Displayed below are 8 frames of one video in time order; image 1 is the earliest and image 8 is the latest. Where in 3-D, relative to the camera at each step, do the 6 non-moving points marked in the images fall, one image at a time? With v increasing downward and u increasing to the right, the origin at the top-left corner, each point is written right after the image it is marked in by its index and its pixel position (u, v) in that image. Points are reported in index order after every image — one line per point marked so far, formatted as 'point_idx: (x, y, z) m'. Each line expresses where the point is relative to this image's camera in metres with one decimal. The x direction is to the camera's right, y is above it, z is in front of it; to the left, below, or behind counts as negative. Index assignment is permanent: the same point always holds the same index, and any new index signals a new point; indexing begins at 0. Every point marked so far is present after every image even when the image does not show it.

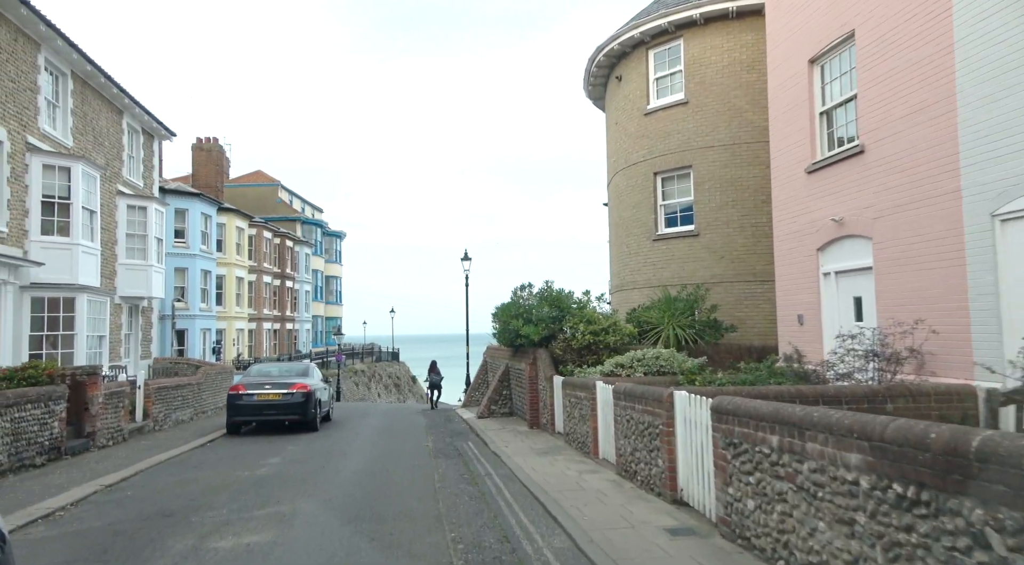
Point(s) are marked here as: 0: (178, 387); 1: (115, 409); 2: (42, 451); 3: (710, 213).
0: (-8.9, -2.8, +18.5) m
1: (-8.1, -2.6, +14.1) m
2: (-7.5, -2.7, +11.1) m
3: (+4.4, +1.6, +15.4) m
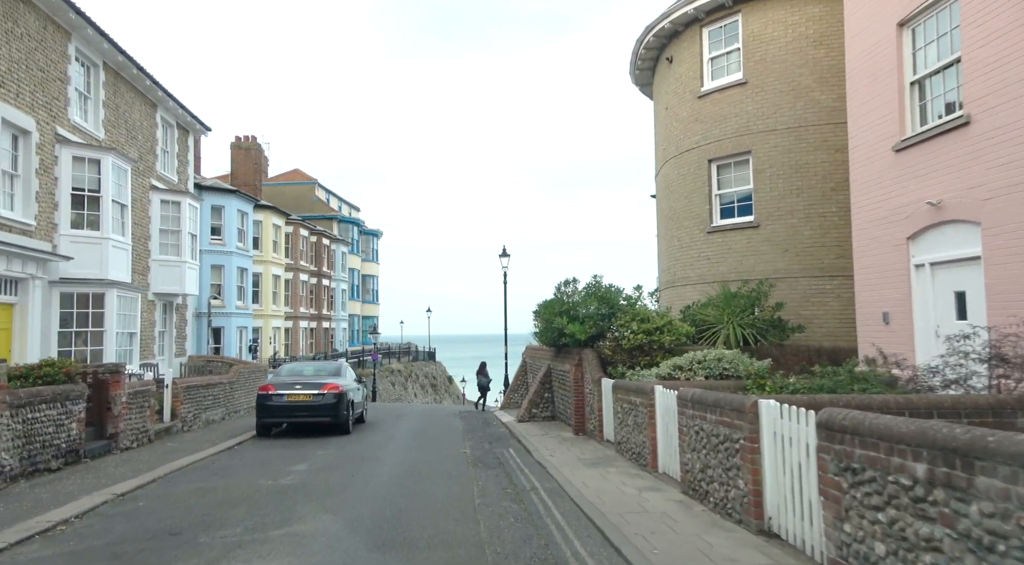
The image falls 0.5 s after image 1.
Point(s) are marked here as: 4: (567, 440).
0: (-7.8, -2.7, +17.9) m
1: (-7.2, -2.5, +13.5) m
2: (-6.8, -2.6, +10.4) m
3: (+5.3, +1.6, +14.2) m
4: (+1.0, -3.0, +13.1) m
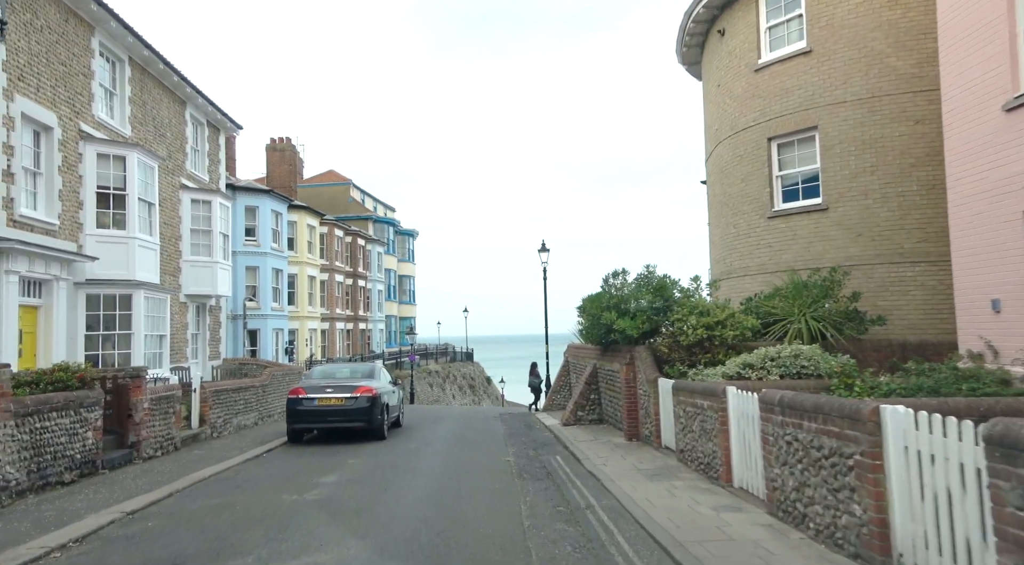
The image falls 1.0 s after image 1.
0: (-6.7, -2.7, +17.2) m
1: (-6.4, -2.4, +12.8) m
2: (-6.1, -2.6, +9.7) m
3: (+6.1, +1.9, +12.8) m
4: (+1.8, -2.8, +11.9) m
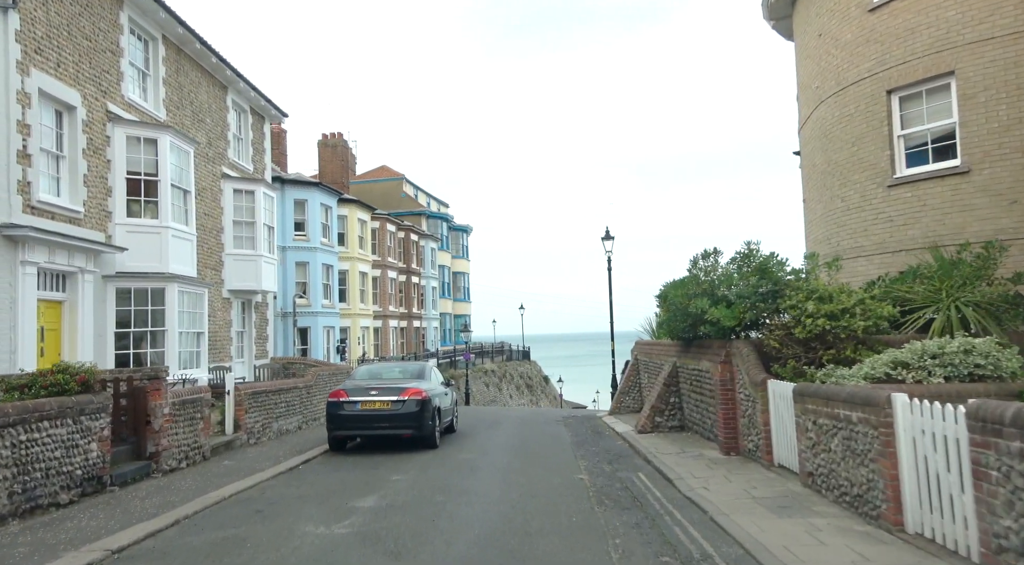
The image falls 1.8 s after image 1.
0: (-5.3, -2.5, +15.8) m
1: (-5.3, -2.3, +11.3) m
2: (-5.2, -2.4, +8.3) m
3: (+7.1, +2.2, +10.4) m
4: (+2.9, -2.6, +9.9) m
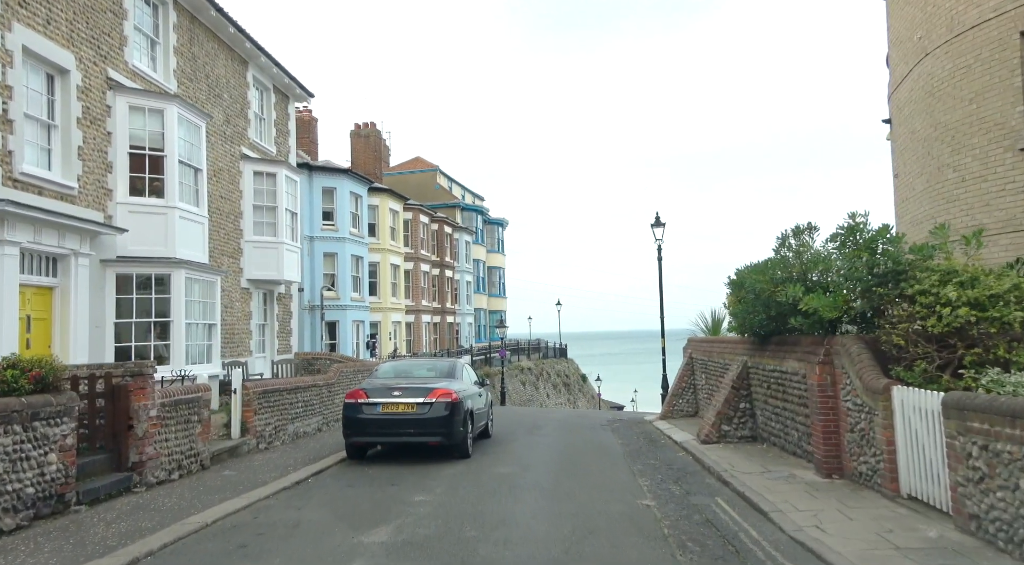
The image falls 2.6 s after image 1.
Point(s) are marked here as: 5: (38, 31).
0: (-4.4, -2.2, +14.2) m
1: (-4.6, -2.0, +9.8) m
2: (-4.8, -2.2, +6.7) m
3: (+7.7, +2.4, +8.2) m
4: (+3.4, -2.3, +7.9) m
5: (-7.8, +4.1, +11.4) m
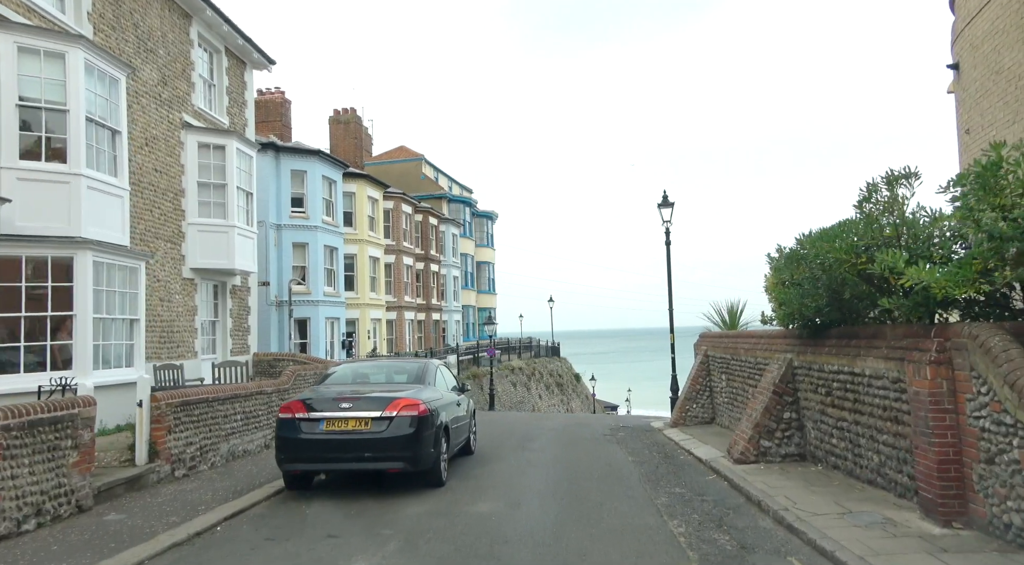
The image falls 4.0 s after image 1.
0: (-4.6, -1.9, +11.6) m
1: (-4.8, -1.8, +7.2) m
2: (-4.9, -1.9, +4.1) m
3: (+7.6, +2.7, +5.7) m
4: (+3.3, -2.0, +5.4) m
5: (-8.0, +4.4, +8.7) m
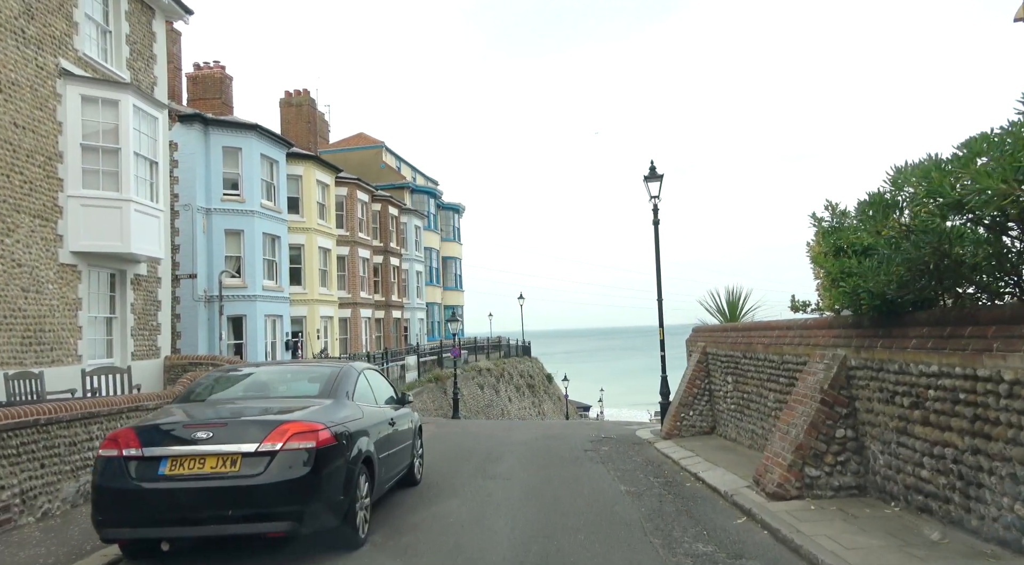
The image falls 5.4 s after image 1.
0: (-5.2, -1.7, +8.6) m
1: (-5.2, -1.5, +4.1) m
2: (-5.1, -1.6, +1.1) m
3: (+7.2, +3.0, +3.2) m
4: (+3.0, -1.7, +2.7) m
5: (-8.4, +4.6, +5.5) m
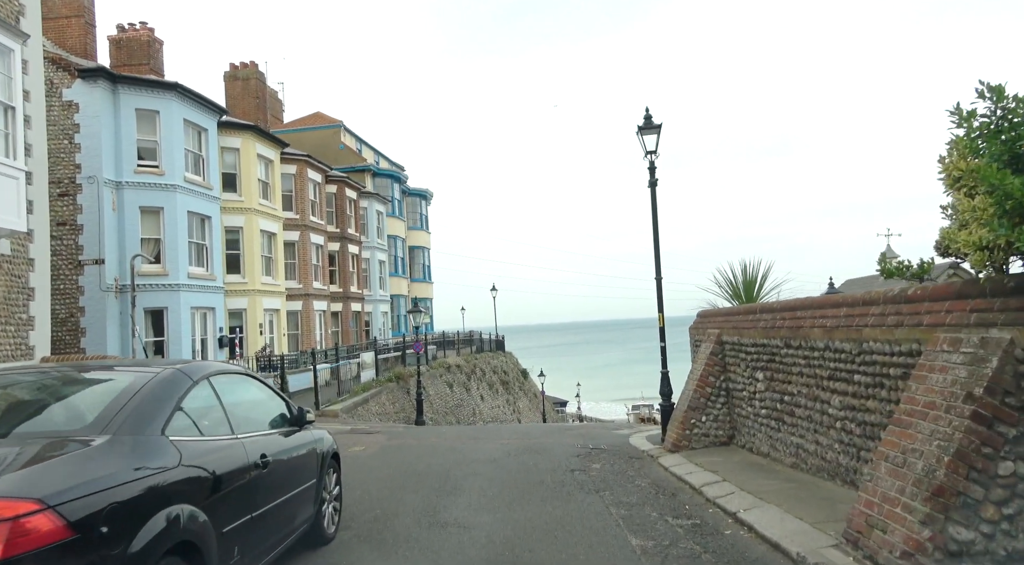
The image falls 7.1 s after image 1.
0: (-5.5, -1.4, +5.3) m
1: (-5.4, -1.2, +0.9) m
2: (-5.2, -1.4, -2.2) m
3: (+7.0, +3.5, +0.4) m
4: (+2.8, -1.4, -0.2) m
5: (-8.8, +4.9, +2.1) m
